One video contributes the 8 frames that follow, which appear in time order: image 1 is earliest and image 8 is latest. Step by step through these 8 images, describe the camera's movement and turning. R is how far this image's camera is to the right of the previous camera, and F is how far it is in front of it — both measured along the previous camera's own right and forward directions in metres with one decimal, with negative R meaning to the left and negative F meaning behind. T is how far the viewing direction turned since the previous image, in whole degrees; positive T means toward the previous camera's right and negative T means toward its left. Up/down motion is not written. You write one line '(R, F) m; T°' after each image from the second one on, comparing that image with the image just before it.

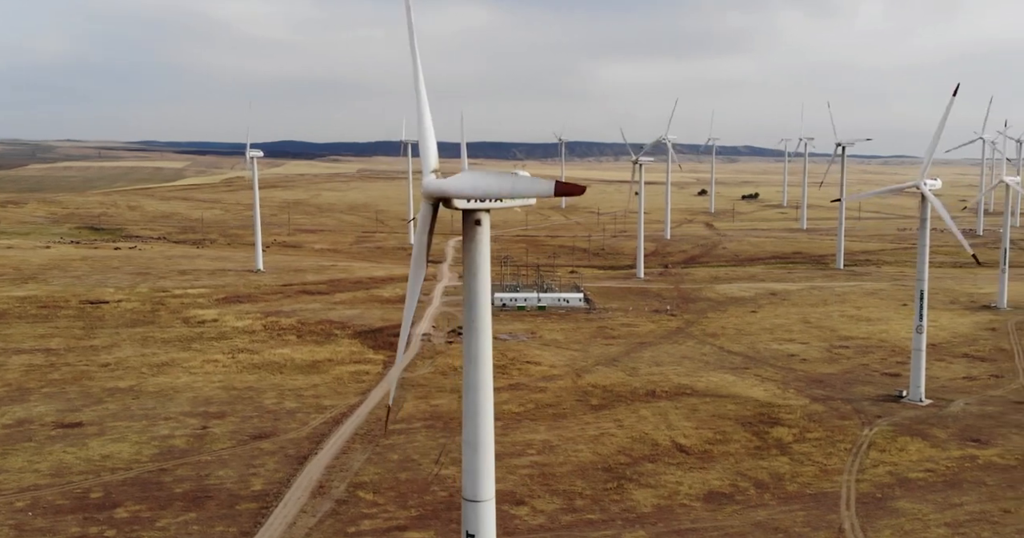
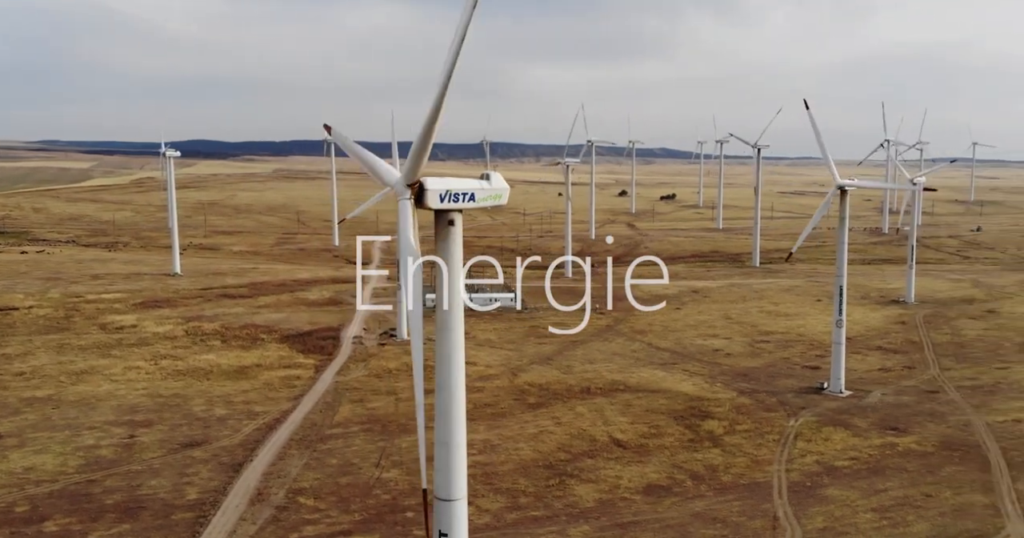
(-0.9, -0.1) m; +5°
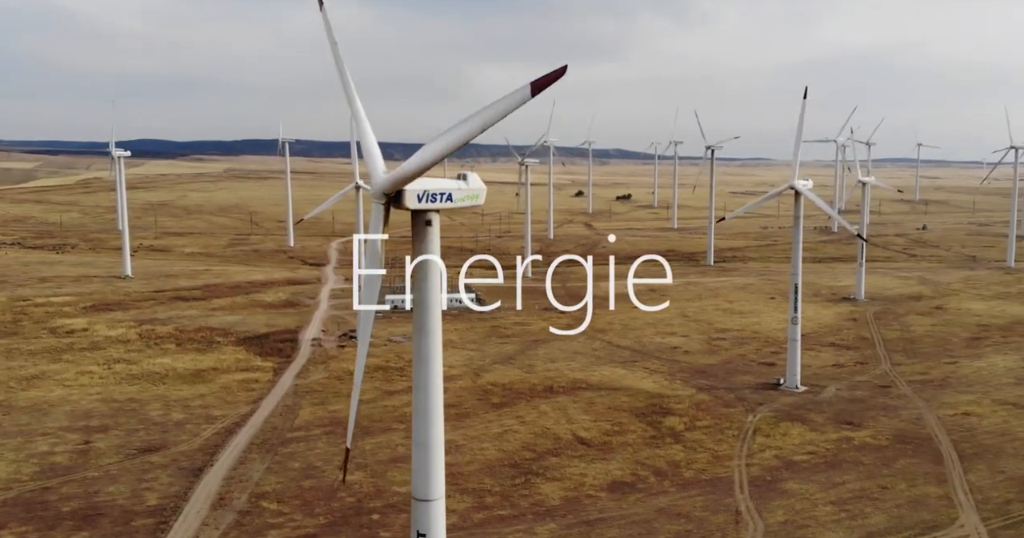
(-0.4, -0.1) m; +3°
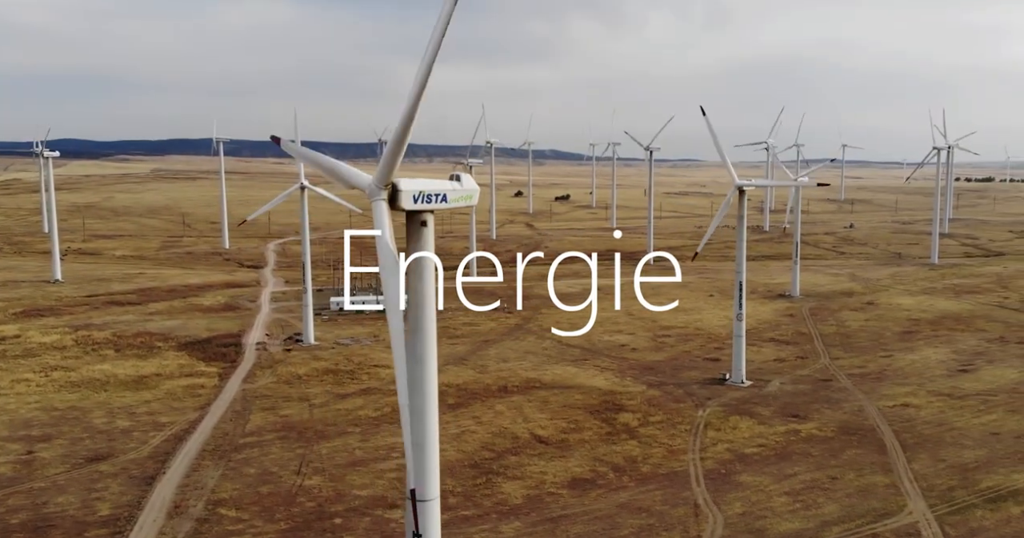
(-1.1, -0.1) m; +4°
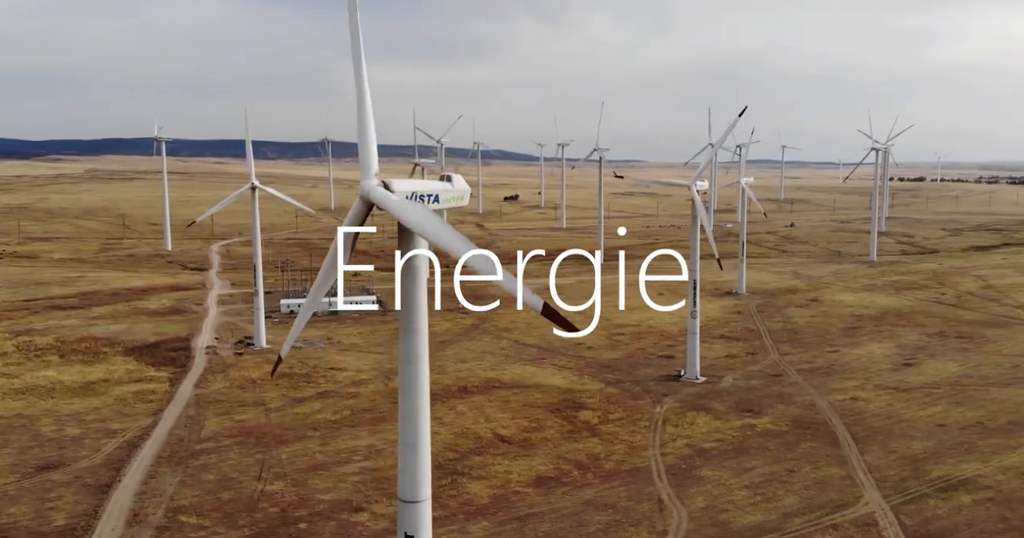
(-0.8, -0.1) m; +4°
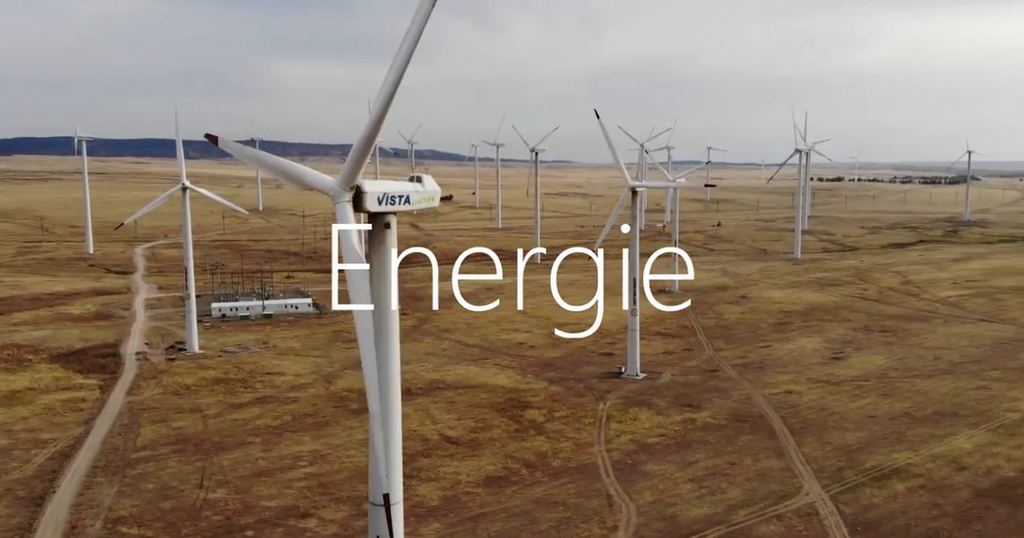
(-0.7, 0.0) m; +5°
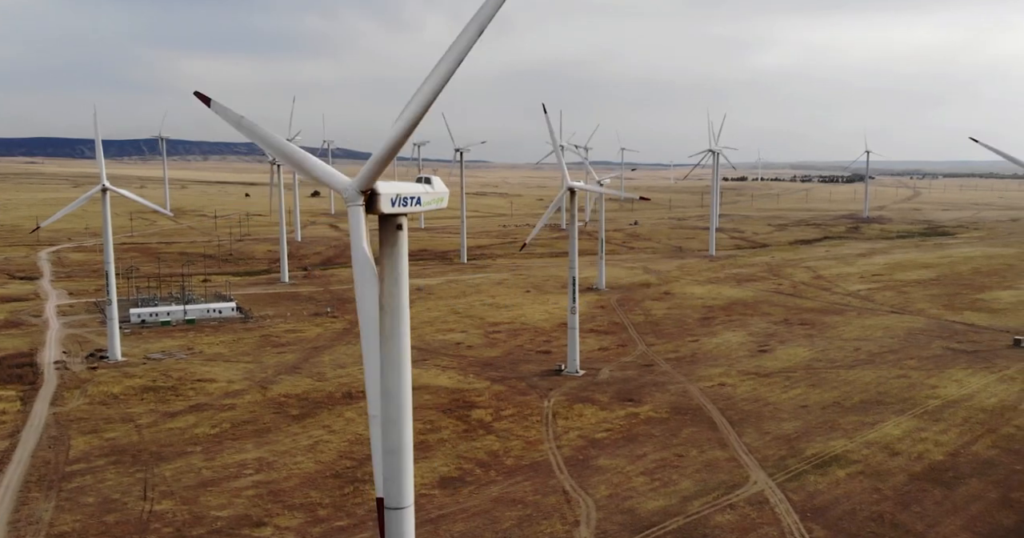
(-1.7, 0.0) m; +6°
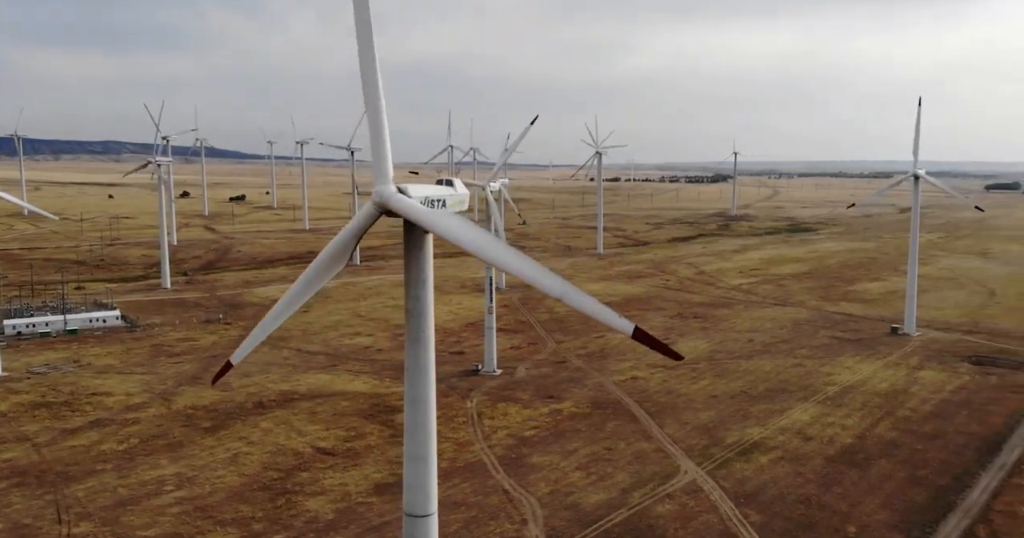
(-2.6, +0.2) m; +9°
